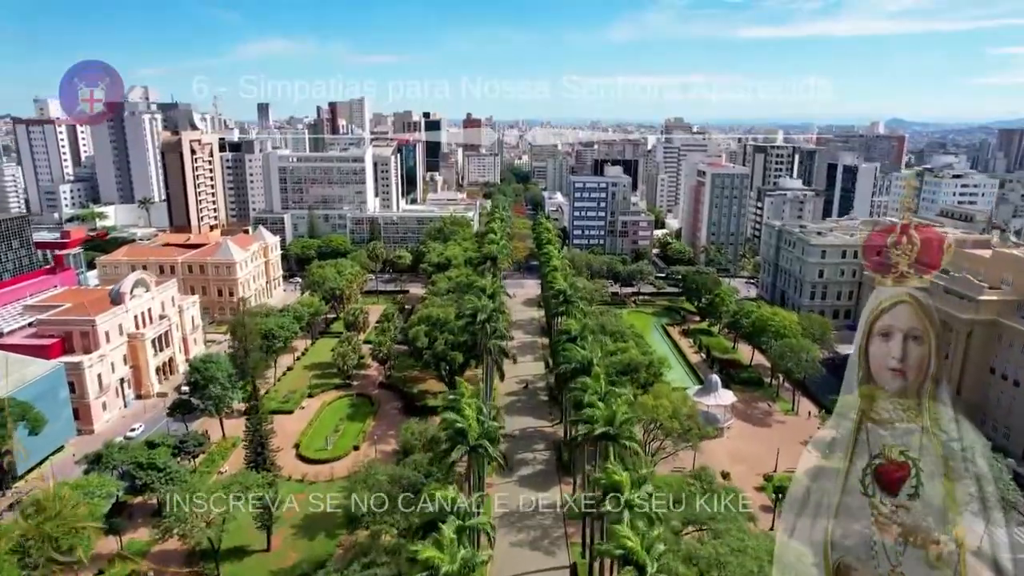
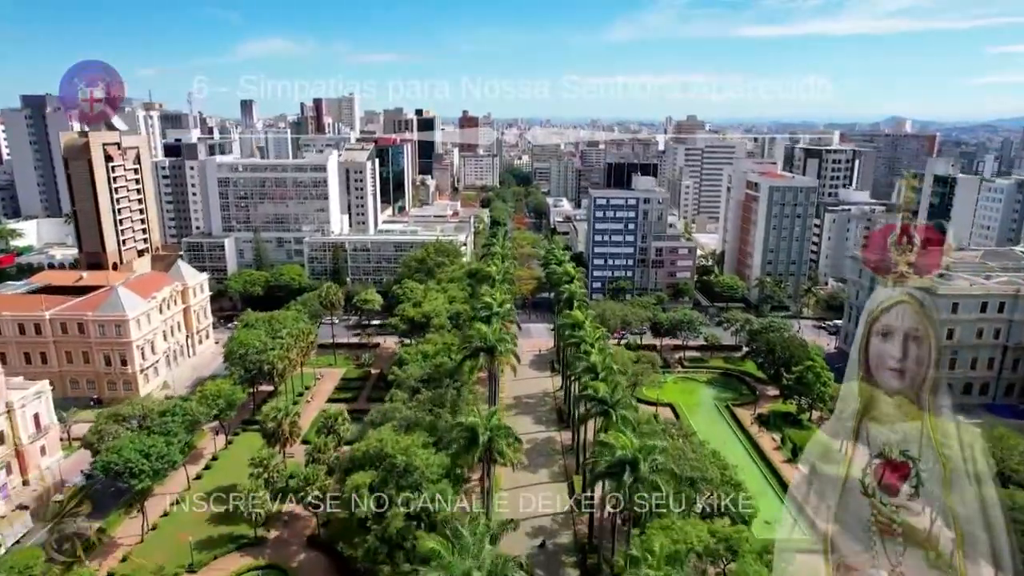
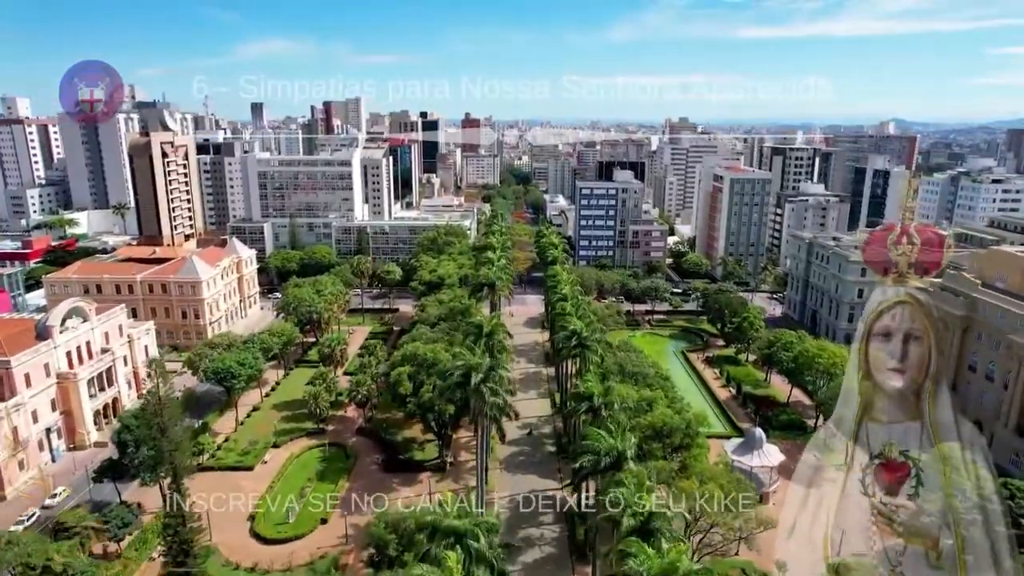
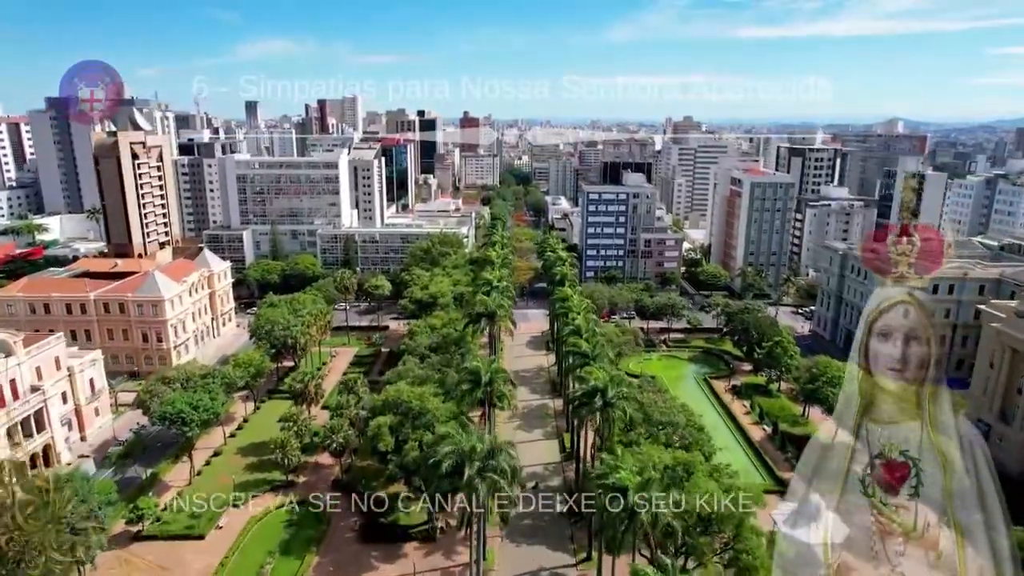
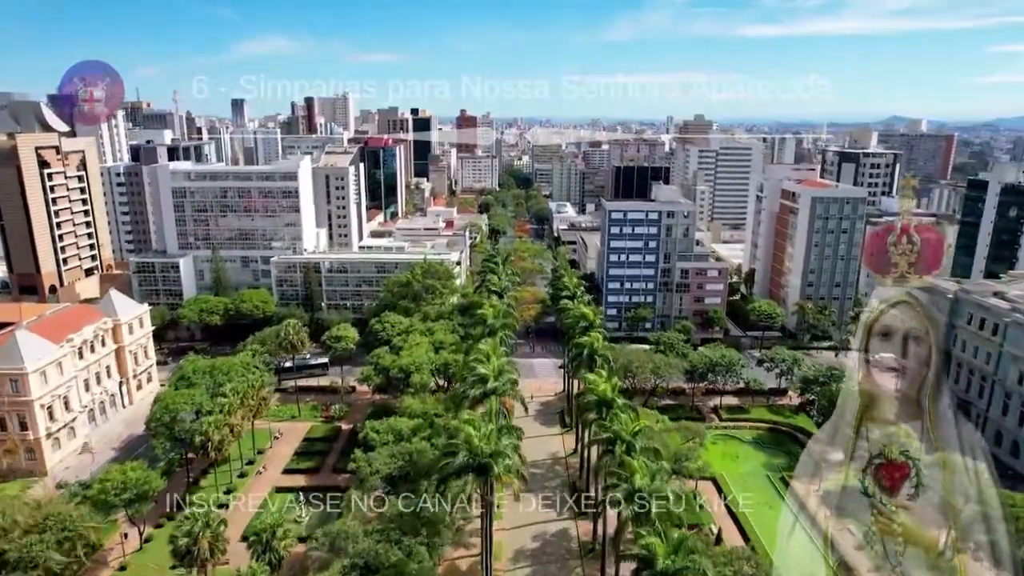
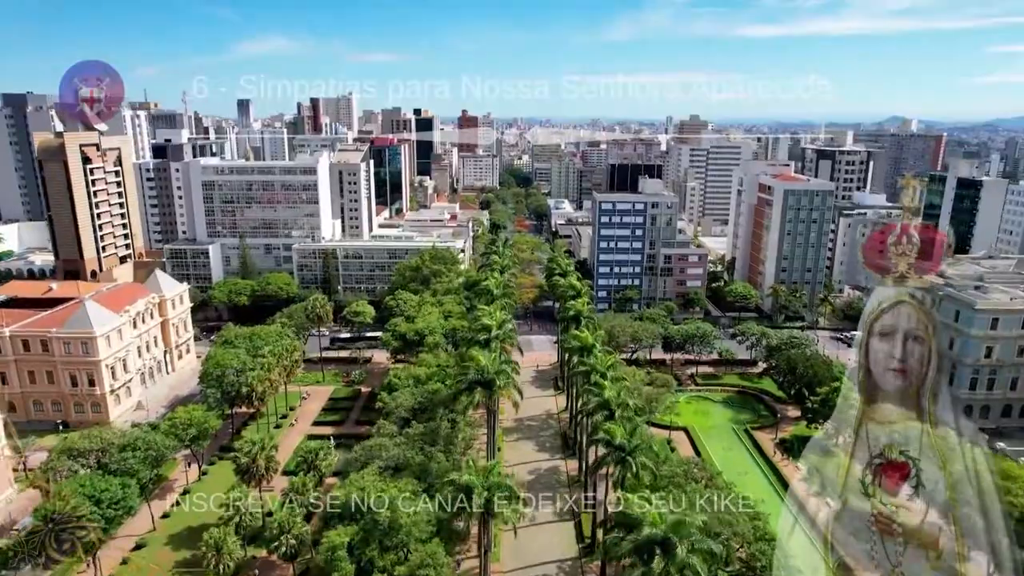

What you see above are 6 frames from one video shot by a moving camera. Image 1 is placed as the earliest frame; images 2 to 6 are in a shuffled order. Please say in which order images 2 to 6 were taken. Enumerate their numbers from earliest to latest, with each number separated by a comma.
3, 4, 2, 6, 5
